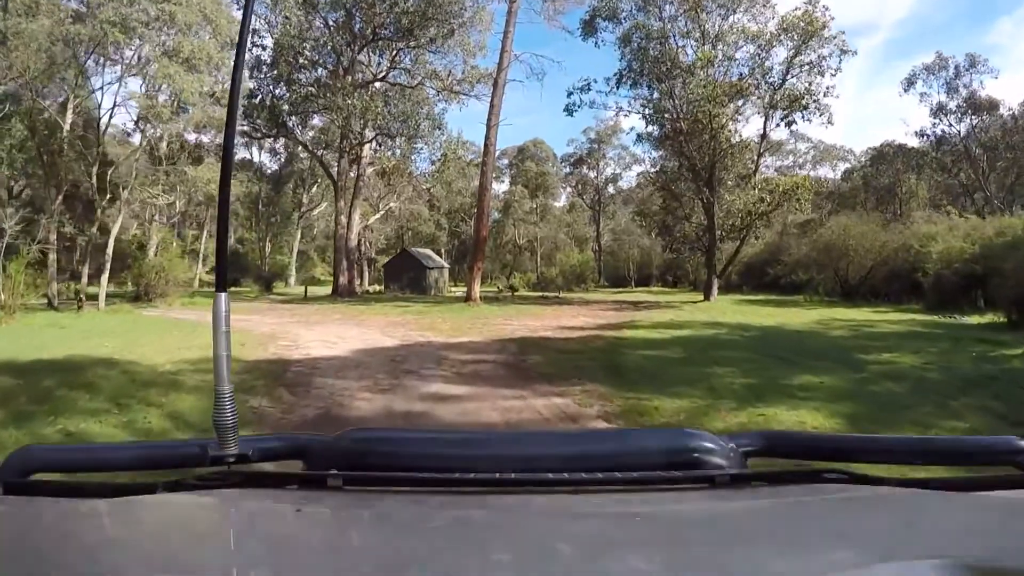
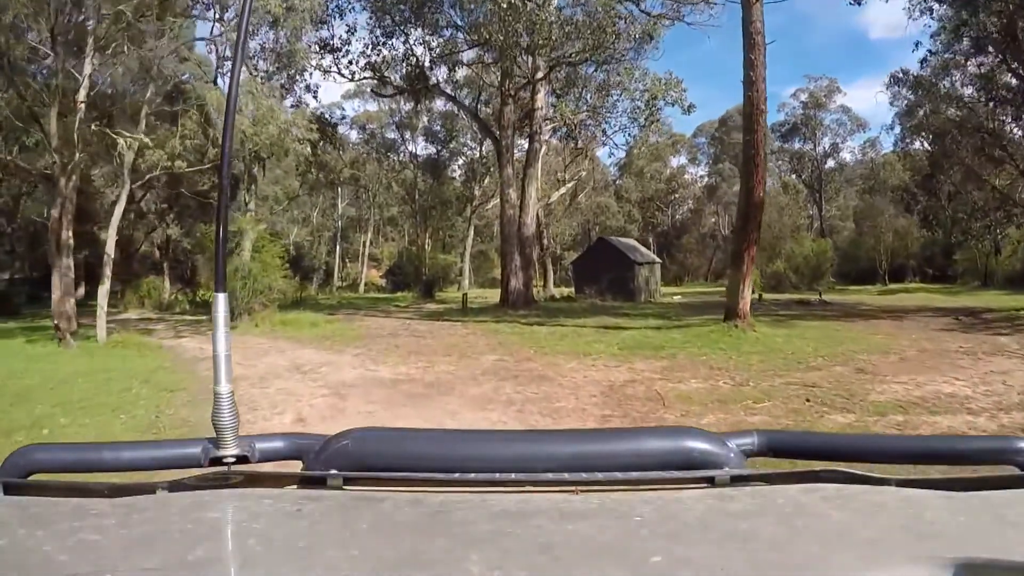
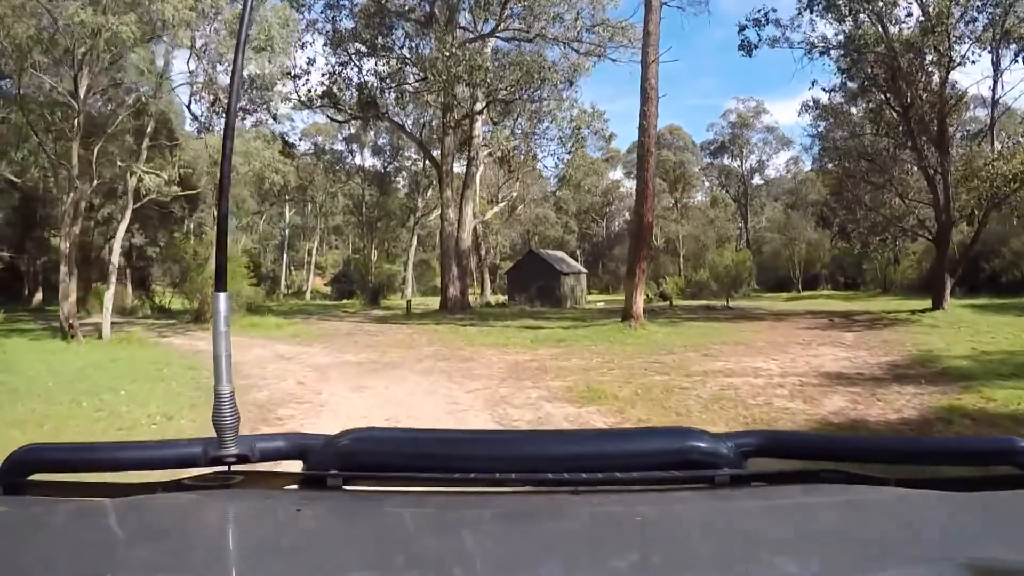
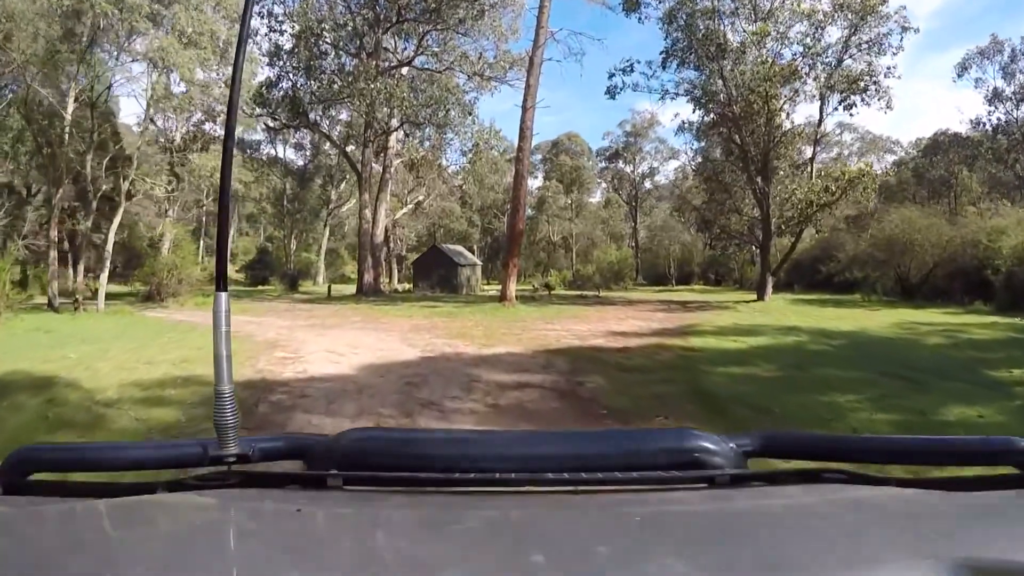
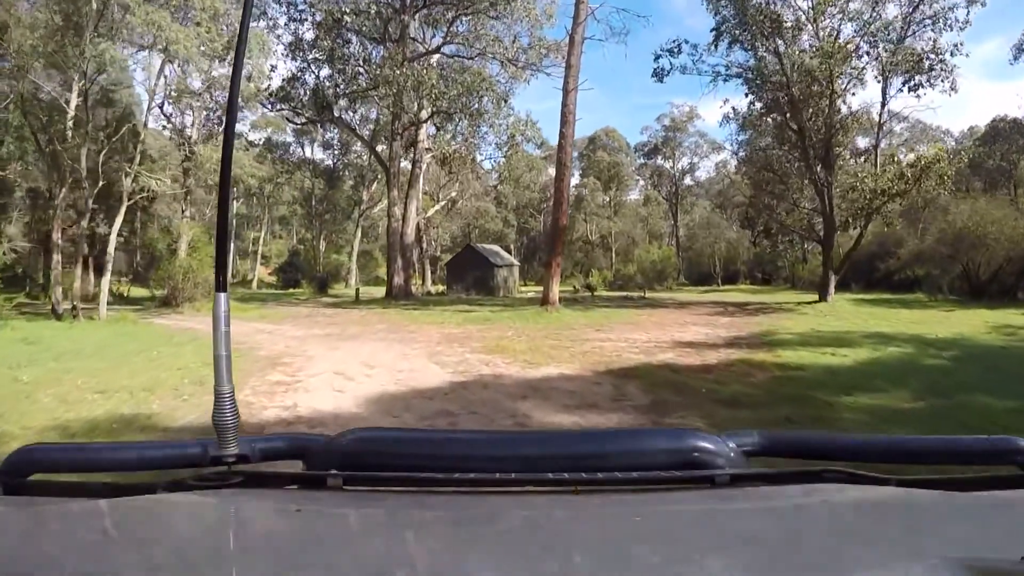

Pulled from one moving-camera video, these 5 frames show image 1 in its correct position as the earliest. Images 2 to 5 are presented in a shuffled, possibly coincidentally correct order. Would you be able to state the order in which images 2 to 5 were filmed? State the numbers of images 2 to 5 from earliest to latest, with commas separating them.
4, 5, 3, 2
